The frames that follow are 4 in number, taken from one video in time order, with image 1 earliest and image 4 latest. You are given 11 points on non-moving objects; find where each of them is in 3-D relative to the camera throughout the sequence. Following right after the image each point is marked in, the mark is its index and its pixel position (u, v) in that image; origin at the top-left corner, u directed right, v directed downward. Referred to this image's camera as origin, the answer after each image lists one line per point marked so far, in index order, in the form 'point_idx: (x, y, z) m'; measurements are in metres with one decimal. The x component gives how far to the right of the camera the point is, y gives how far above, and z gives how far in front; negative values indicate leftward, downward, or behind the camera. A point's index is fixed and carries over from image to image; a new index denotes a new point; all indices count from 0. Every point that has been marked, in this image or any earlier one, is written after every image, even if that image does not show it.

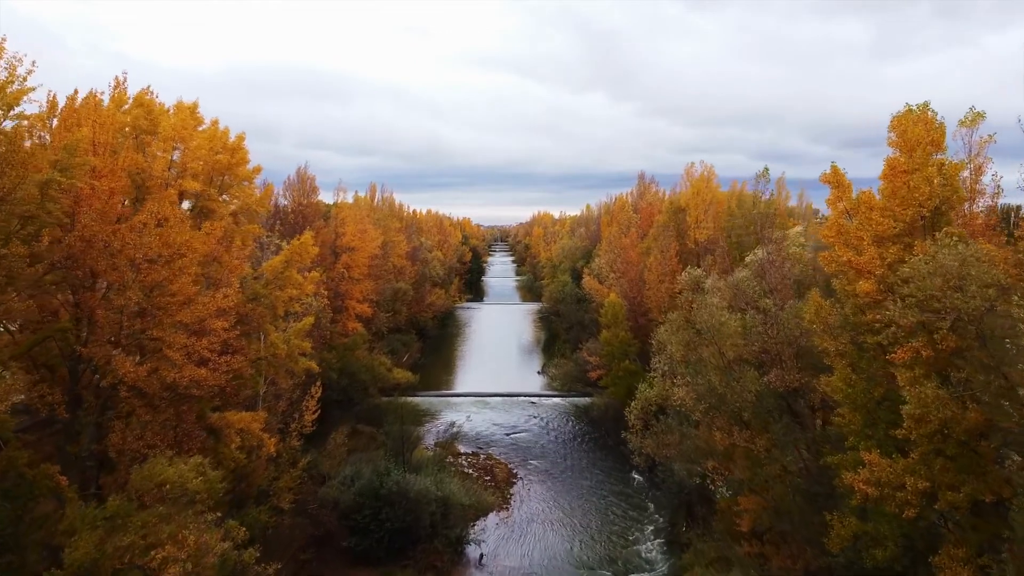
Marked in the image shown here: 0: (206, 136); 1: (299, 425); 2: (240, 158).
0: (-7.7, +3.8, +13.8) m
1: (-7.2, -4.6, +18.8) m
2: (-7.1, +3.4, +14.4) m
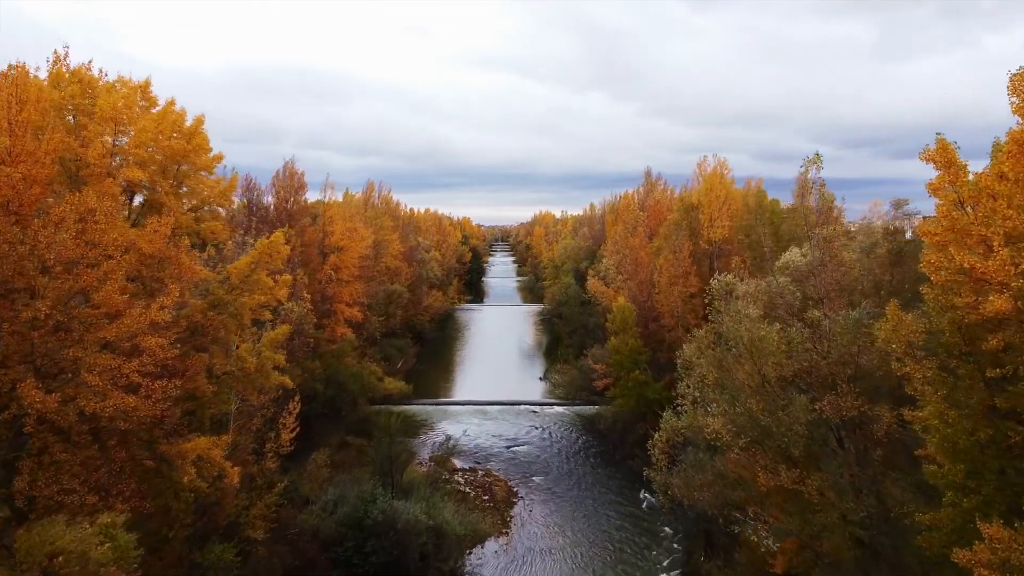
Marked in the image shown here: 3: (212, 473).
0: (-7.7, +3.7, +12.0) m
1: (-7.2, -4.8, +16.9) m
2: (-7.1, +3.3, +12.5) m
3: (-6.6, -4.1, +12.3) m
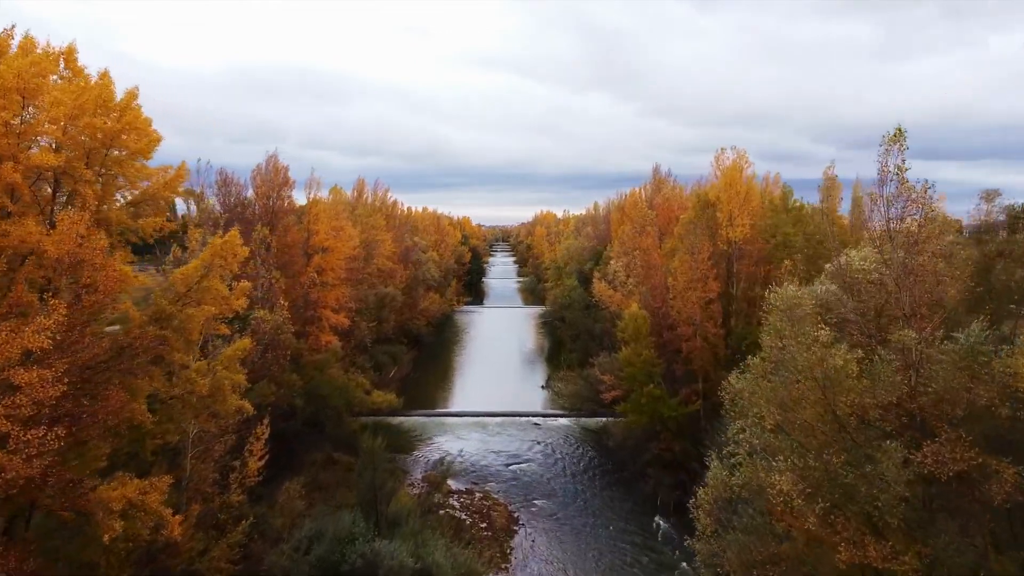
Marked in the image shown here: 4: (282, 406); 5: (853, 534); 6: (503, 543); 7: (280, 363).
0: (-7.7, +3.5, +9.8) m
1: (-7.2, -4.9, +14.7) m
2: (-7.1, +3.1, +10.3) m
3: (-6.6, -4.3, +10.1) m
4: (-8.0, -4.1, +19.2) m
5: (+4.4, -3.2, +7.3) m
6: (-0.3, -8.7, +18.9) m
7: (-7.7, -2.5, +18.4) m
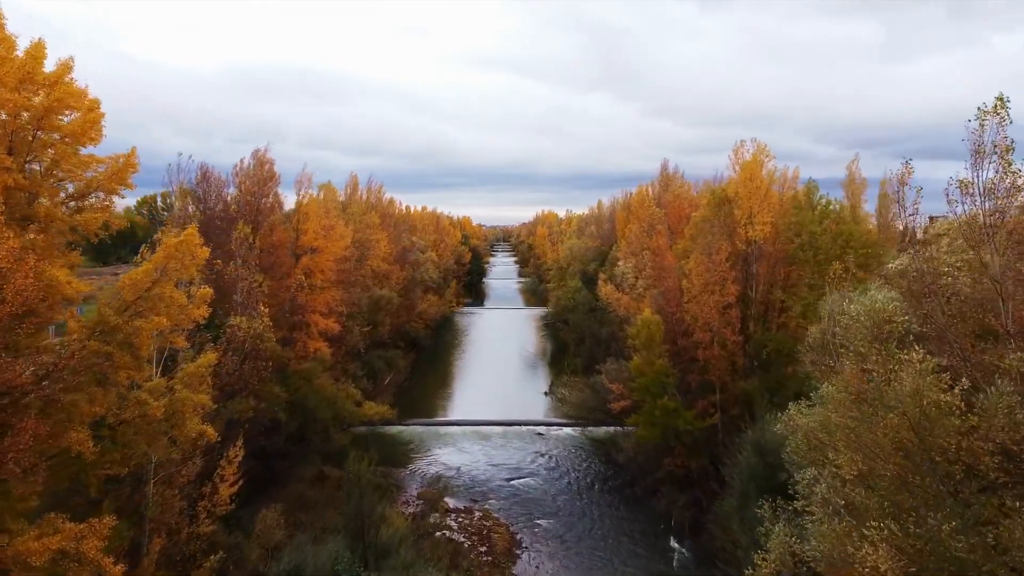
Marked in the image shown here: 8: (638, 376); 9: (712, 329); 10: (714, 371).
0: (-7.6, +3.4, +8.2) m
1: (-7.1, -5.1, +13.1) m
2: (-7.0, +2.9, +8.7) m
3: (-6.5, -4.4, +8.5) m
4: (-7.9, -4.2, +17.6) m
5: (+4.5, -3.3, +5.7) m
6: (-0.2, -8.8, +17.3) m
7: (-7.6, -2.6, +16.8) m
8: (+4.5, -3.1, +19.9) m
9: (+7.1, -1.4, +19.6) m
10: (+7.2, -2.9, +19.7) m
